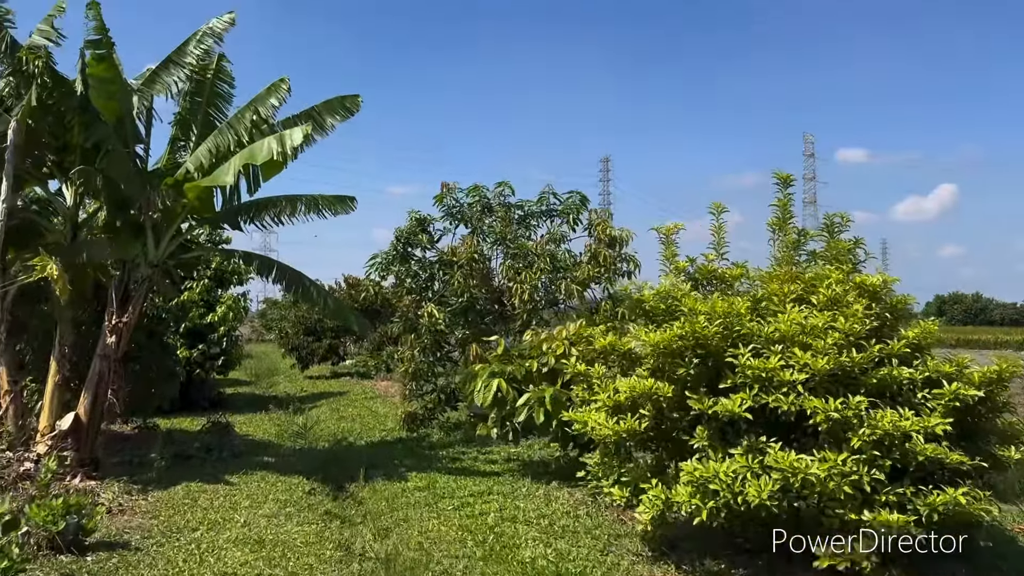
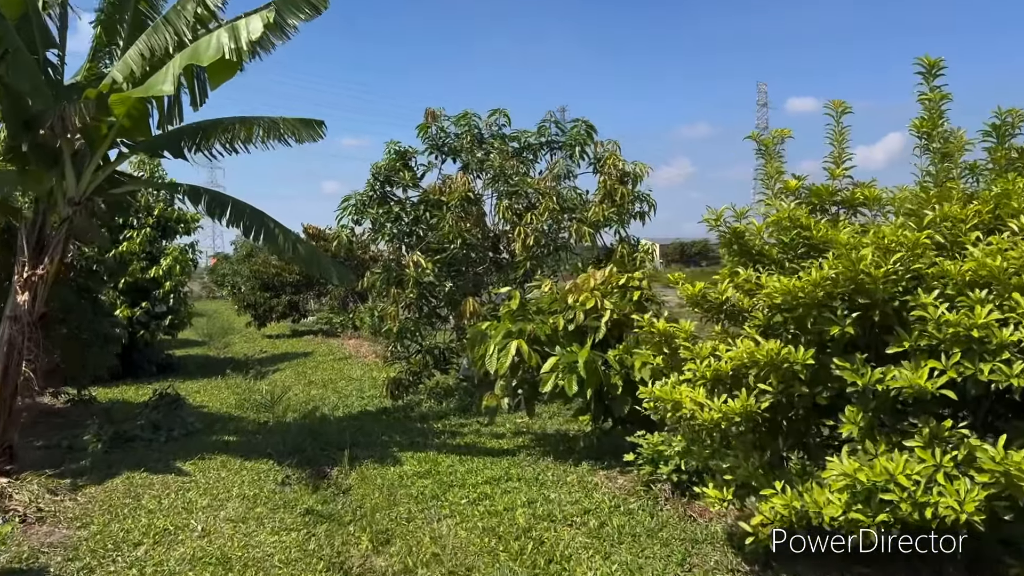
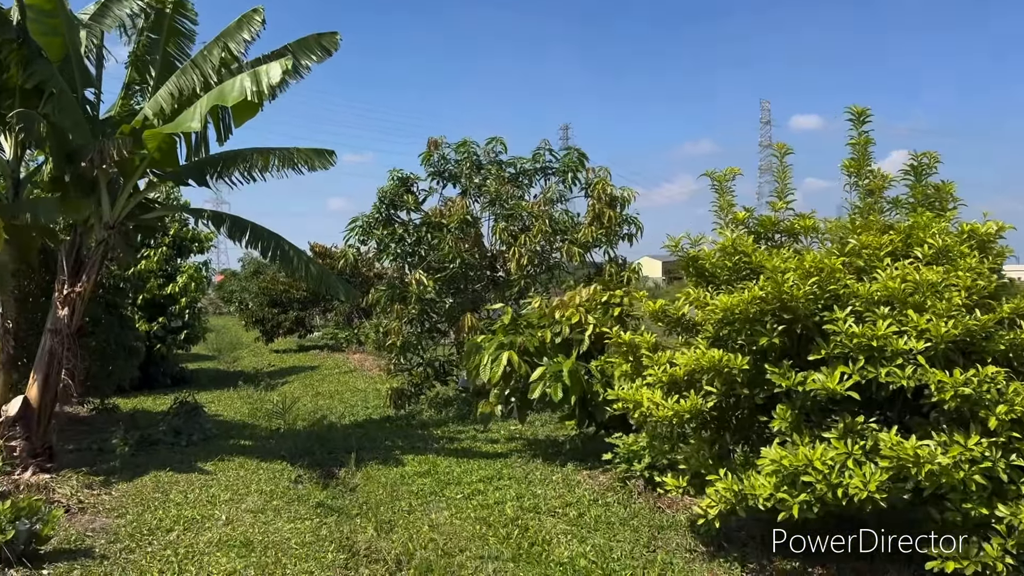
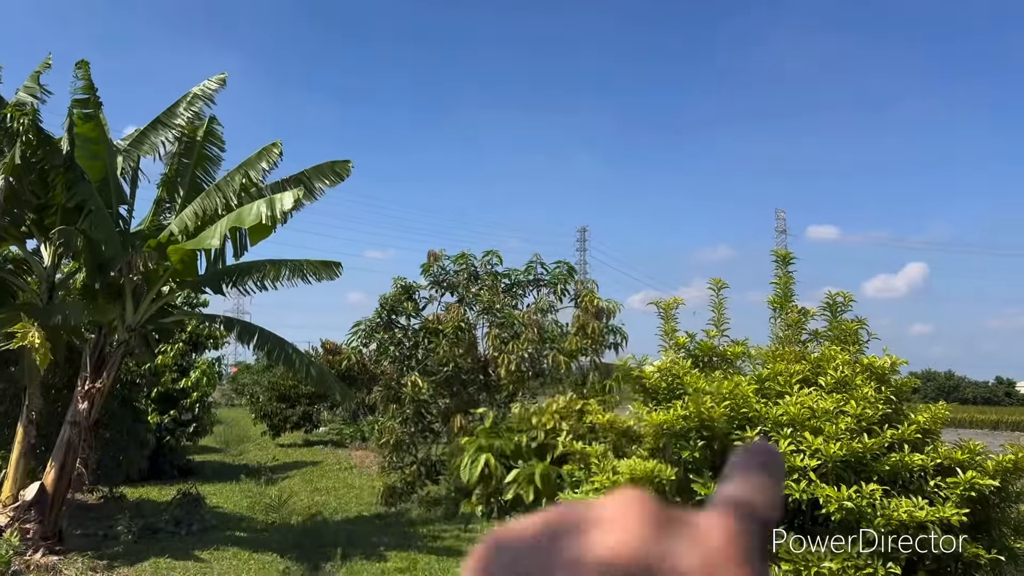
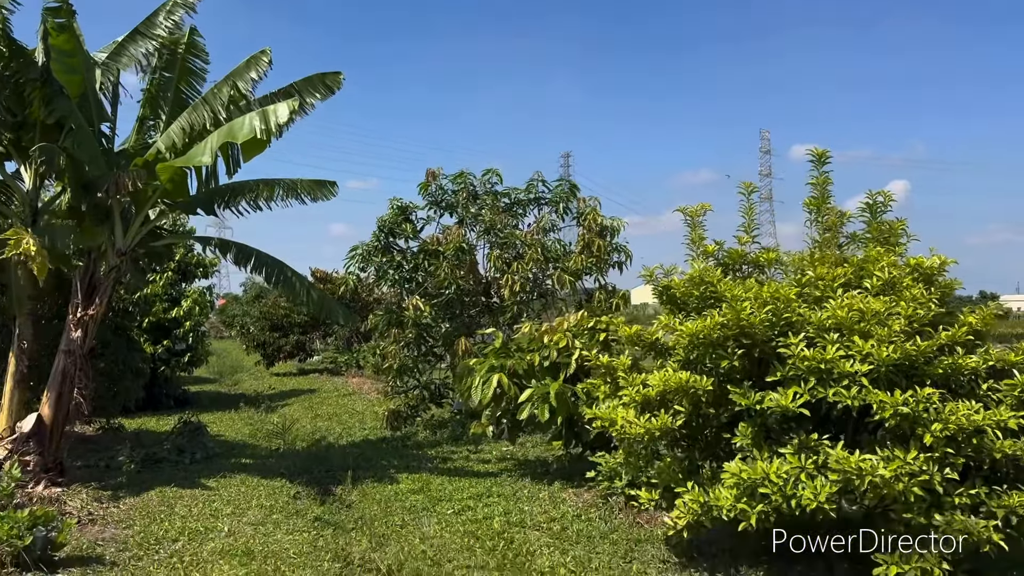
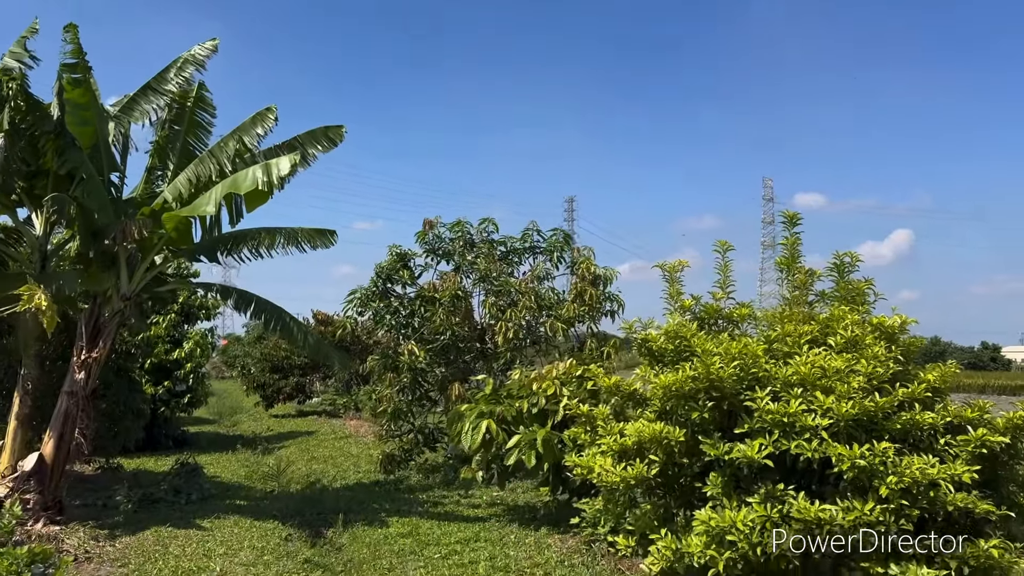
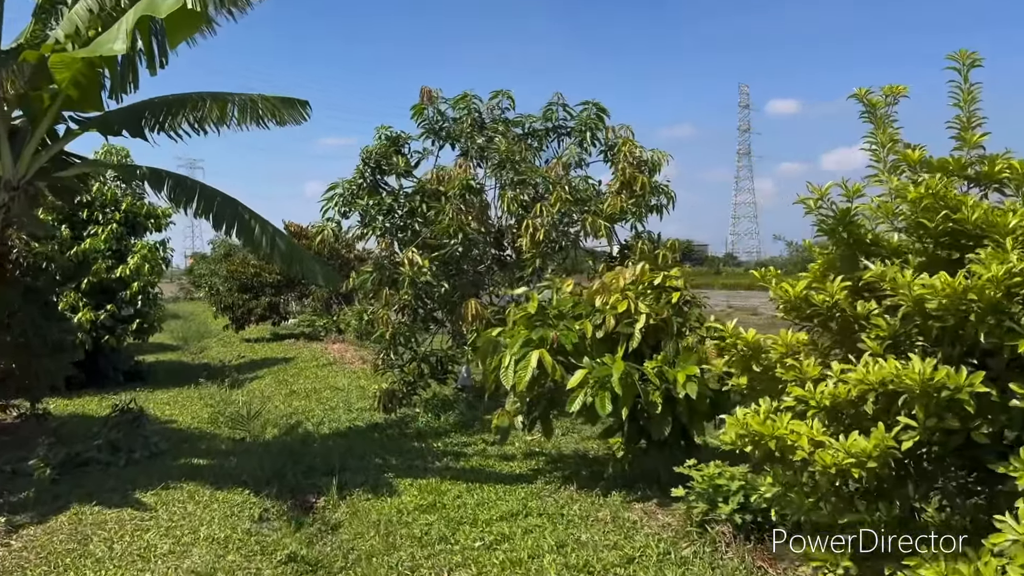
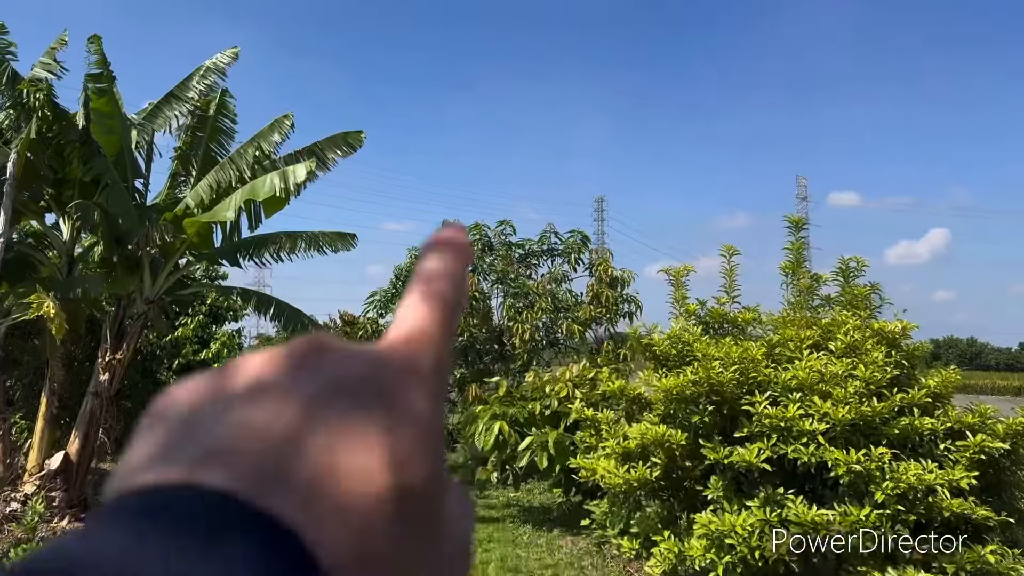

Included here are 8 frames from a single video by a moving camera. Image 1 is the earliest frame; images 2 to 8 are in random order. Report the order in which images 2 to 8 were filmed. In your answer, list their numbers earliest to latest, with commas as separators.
8, 4, 6, 5, 3, 2, 7
